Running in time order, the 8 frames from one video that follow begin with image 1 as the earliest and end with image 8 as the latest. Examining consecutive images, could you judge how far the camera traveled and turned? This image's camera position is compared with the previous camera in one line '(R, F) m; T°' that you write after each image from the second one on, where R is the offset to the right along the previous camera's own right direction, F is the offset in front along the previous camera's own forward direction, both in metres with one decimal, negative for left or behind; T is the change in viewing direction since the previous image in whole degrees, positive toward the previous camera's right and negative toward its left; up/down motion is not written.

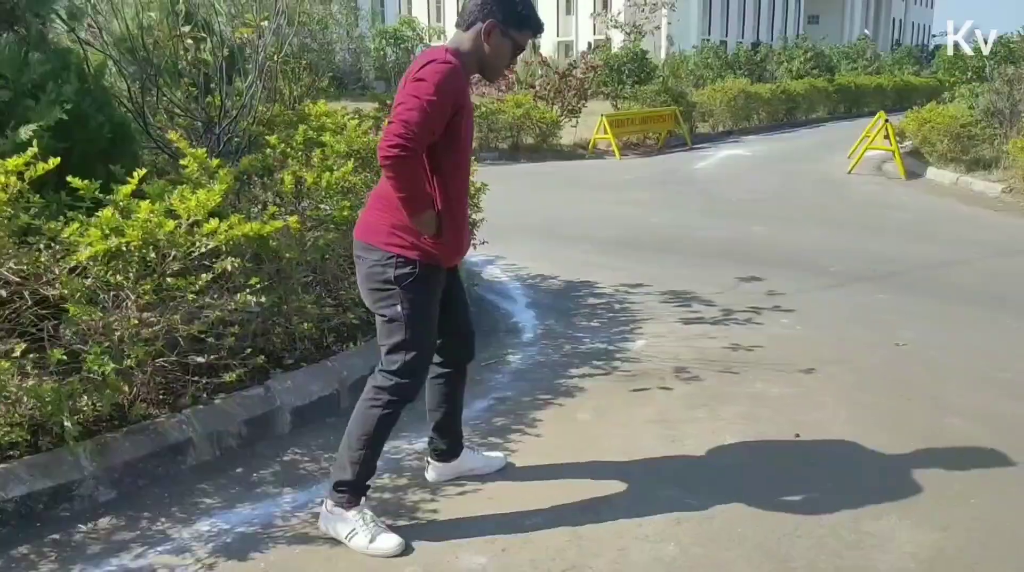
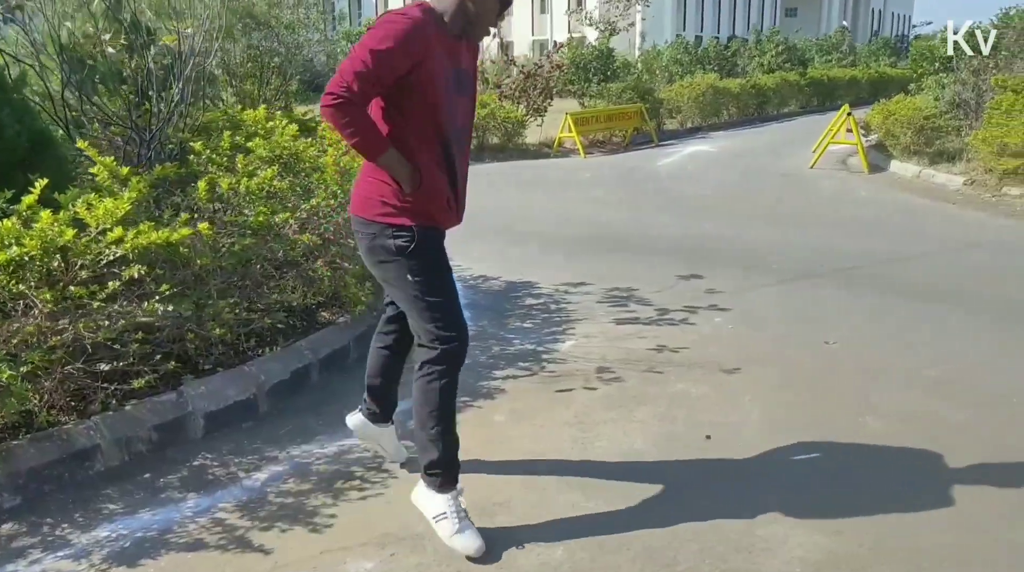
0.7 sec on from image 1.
(+0.4, -0.1) m; +1°
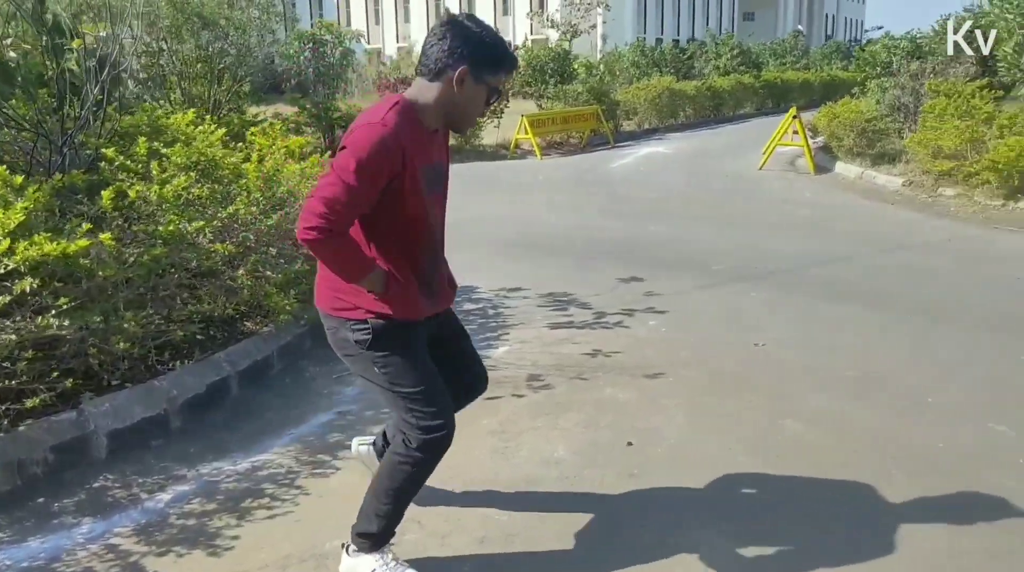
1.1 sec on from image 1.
(+0.2, +0.1) m; +2°
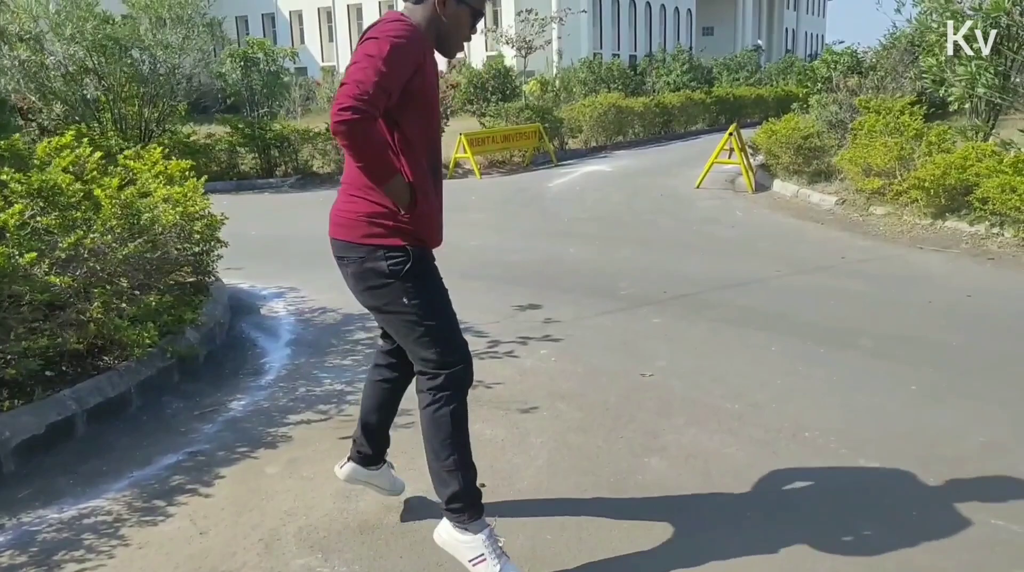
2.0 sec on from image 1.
(+0.6, +0.1) m; +2°
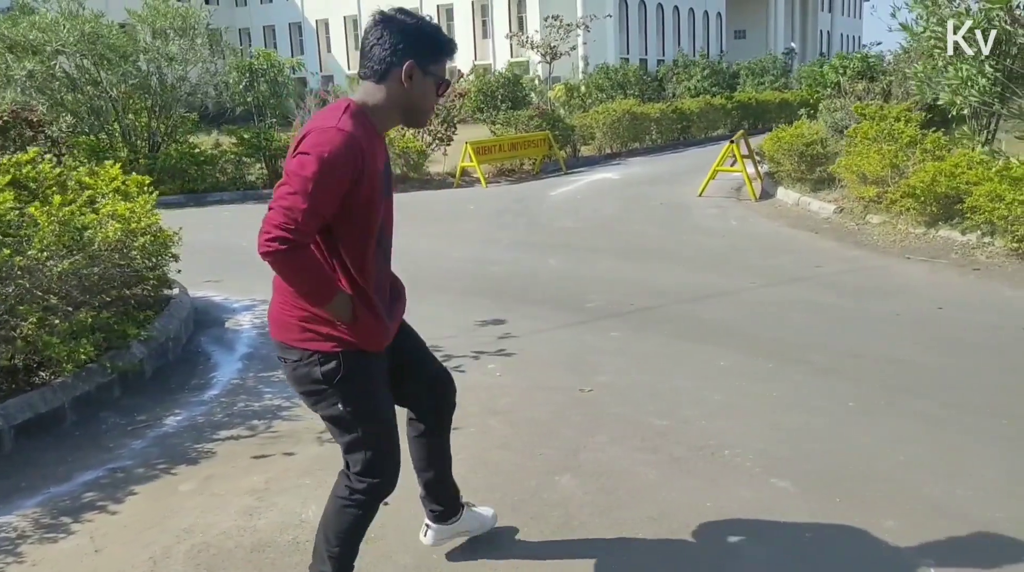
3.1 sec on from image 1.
(+0.6, 0.0) m; -2°
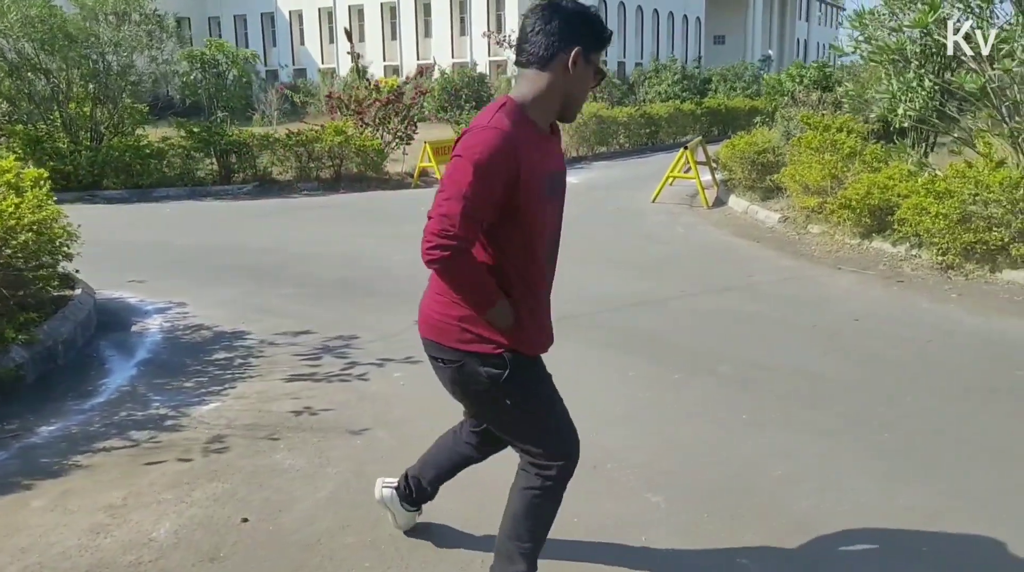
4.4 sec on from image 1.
(+0.5, +0.1) m; +2°
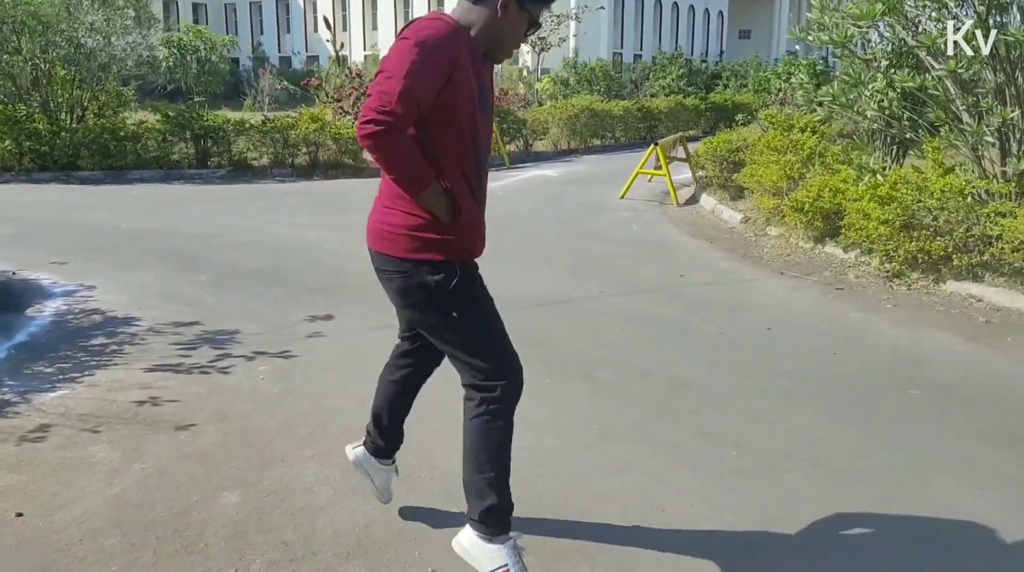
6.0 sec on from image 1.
(+1.1, +0.1) m; -1°
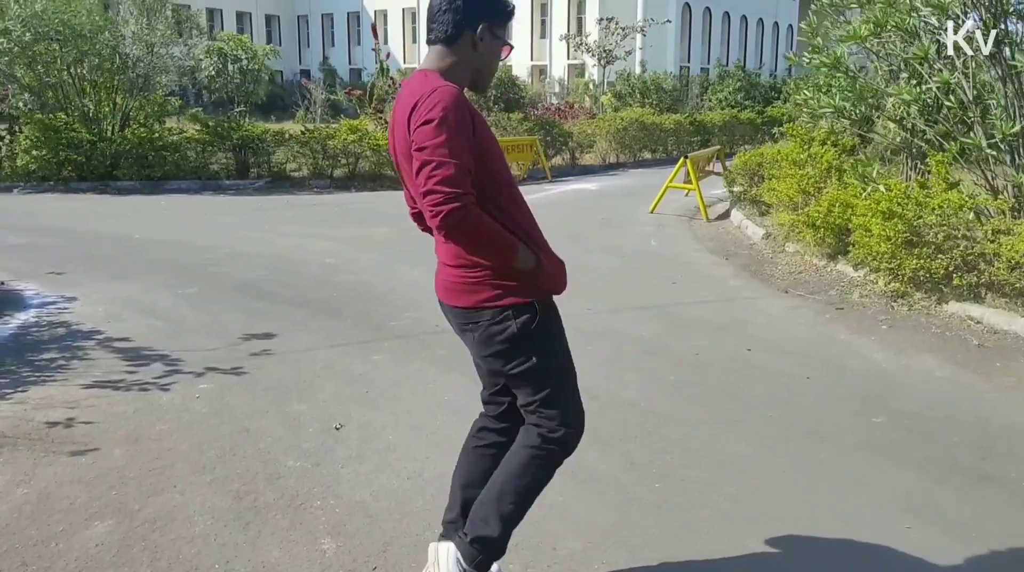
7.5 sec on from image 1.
(+0.8, +0.4) m; -5°
